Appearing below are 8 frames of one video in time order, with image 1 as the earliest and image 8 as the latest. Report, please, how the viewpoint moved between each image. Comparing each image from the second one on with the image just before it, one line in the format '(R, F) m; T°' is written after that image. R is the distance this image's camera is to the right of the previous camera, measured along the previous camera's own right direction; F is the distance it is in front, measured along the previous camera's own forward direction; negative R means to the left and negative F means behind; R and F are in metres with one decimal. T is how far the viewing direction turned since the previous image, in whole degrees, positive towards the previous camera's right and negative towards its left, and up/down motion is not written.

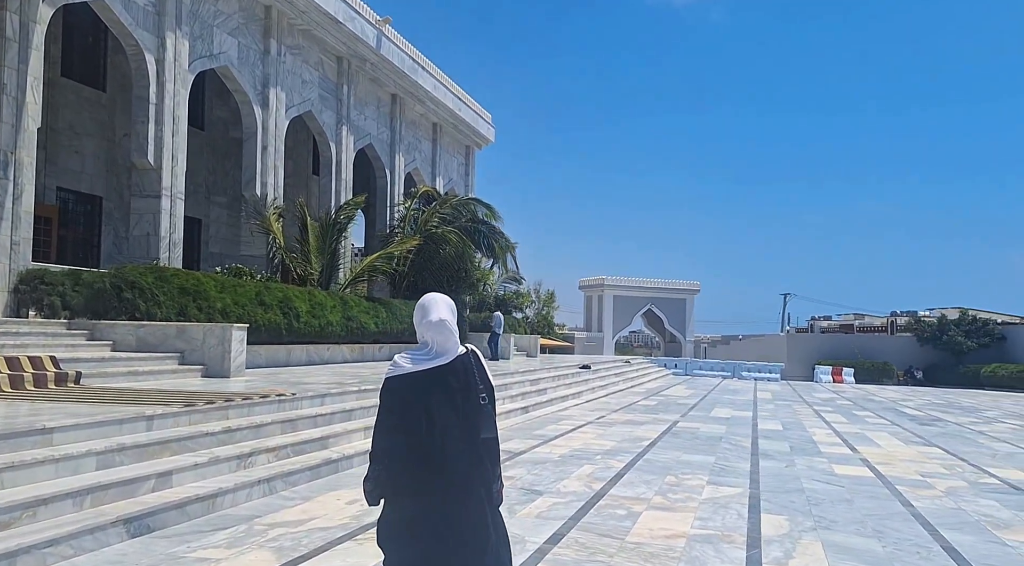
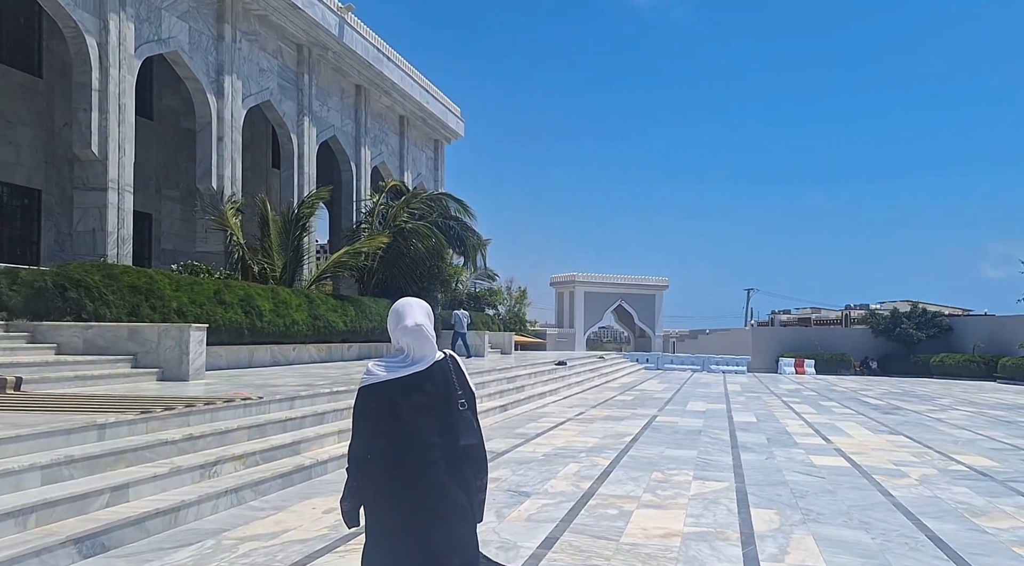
(-0.1, 0.0) m; +2°
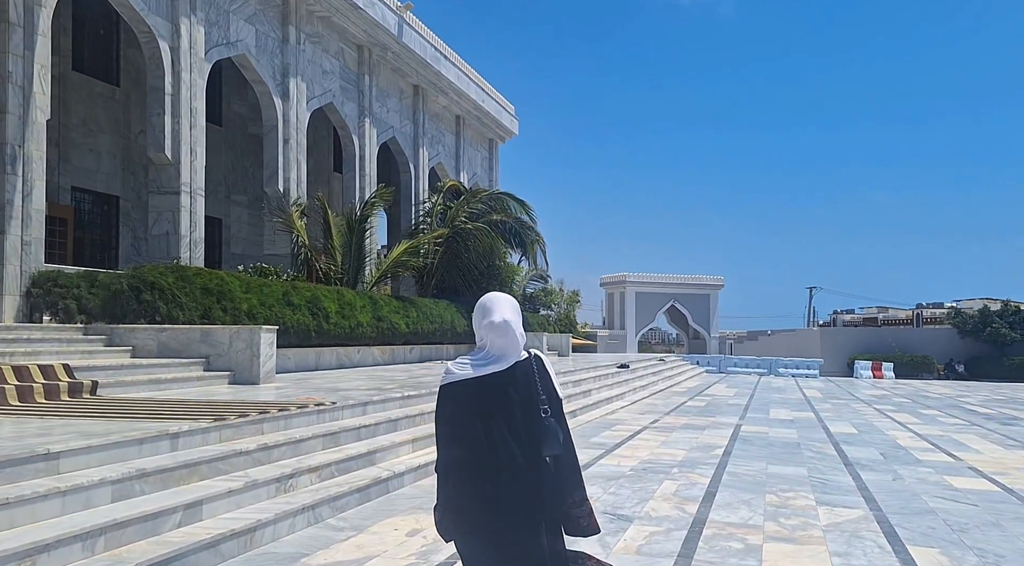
(-0.3, +0.9) m; -3°
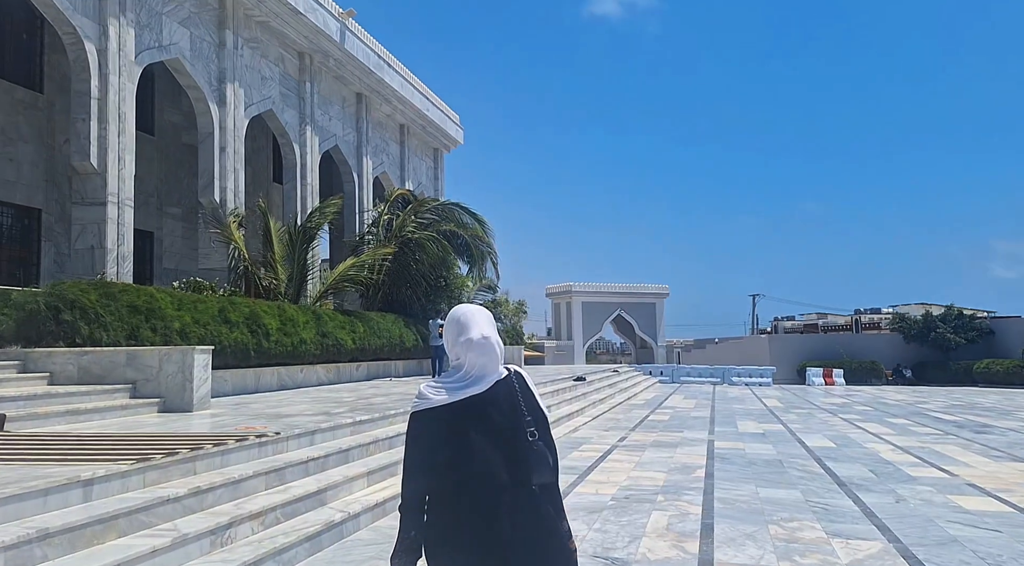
(-0.1, +0.8) m; +4°
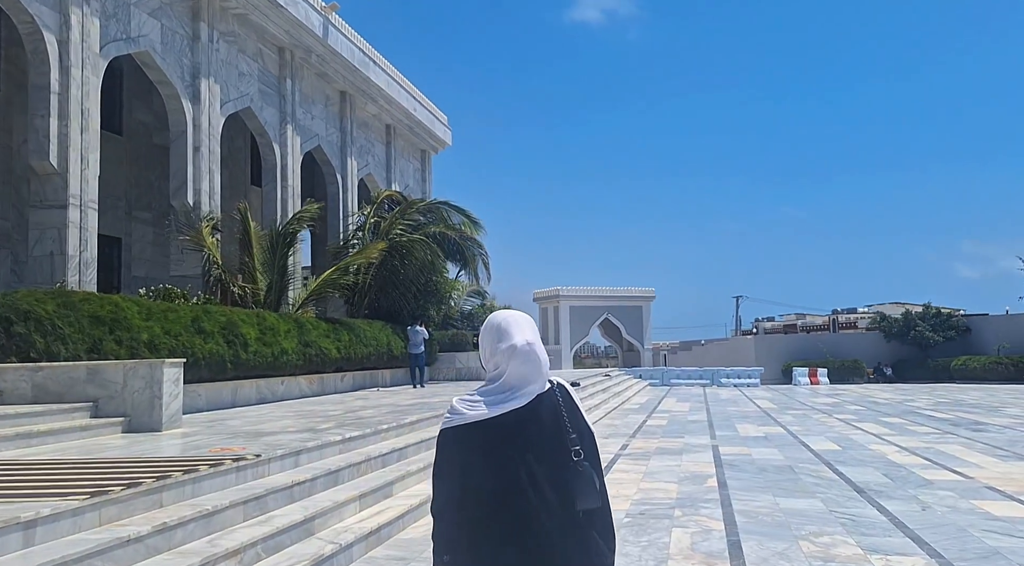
(-0.2, +0.3) m; +2°
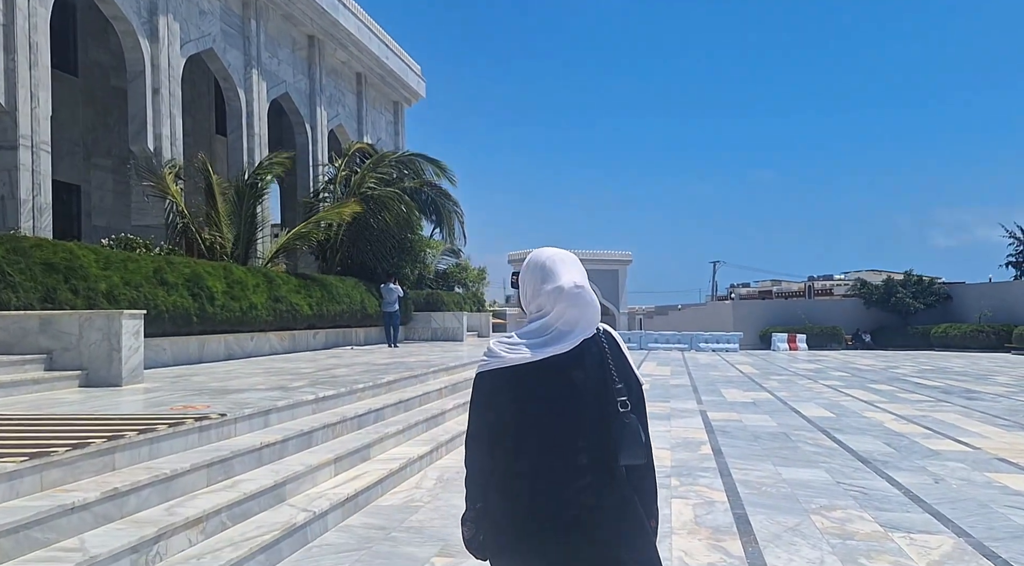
(-0.1, +0.5) m; +2°
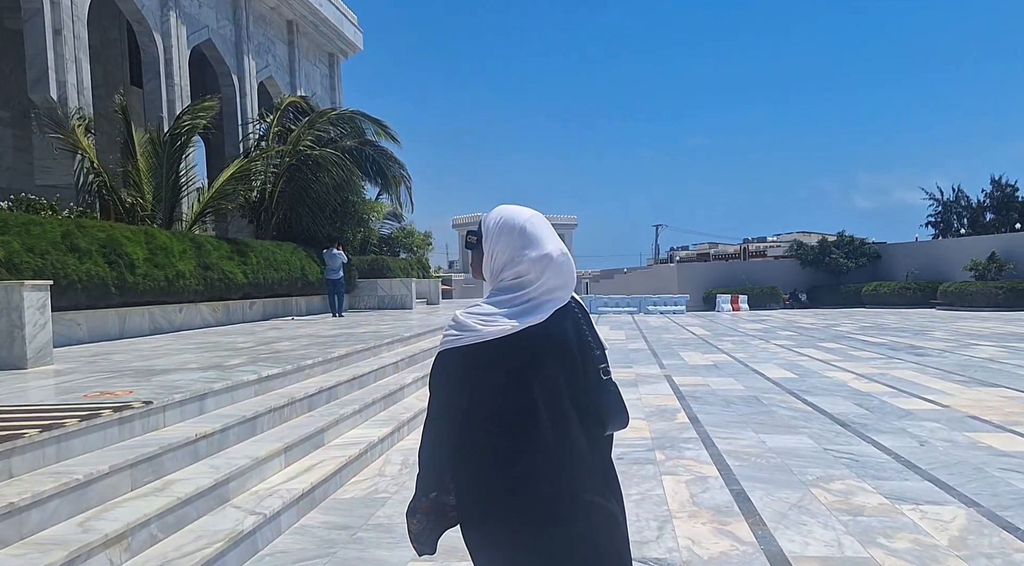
(-0.2, +0.4) m; +4°
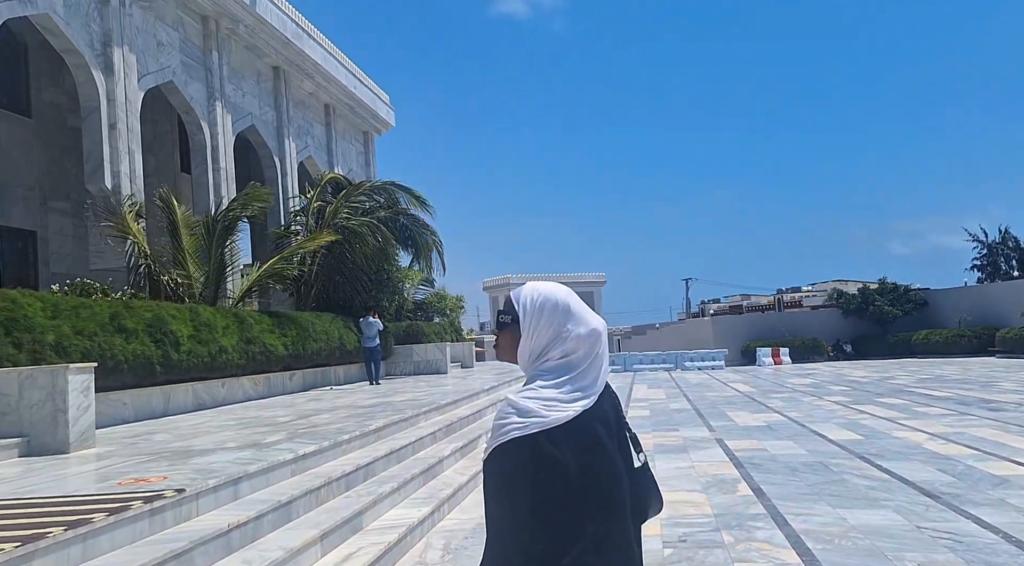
(-0.1, +0.5) m; -2°
